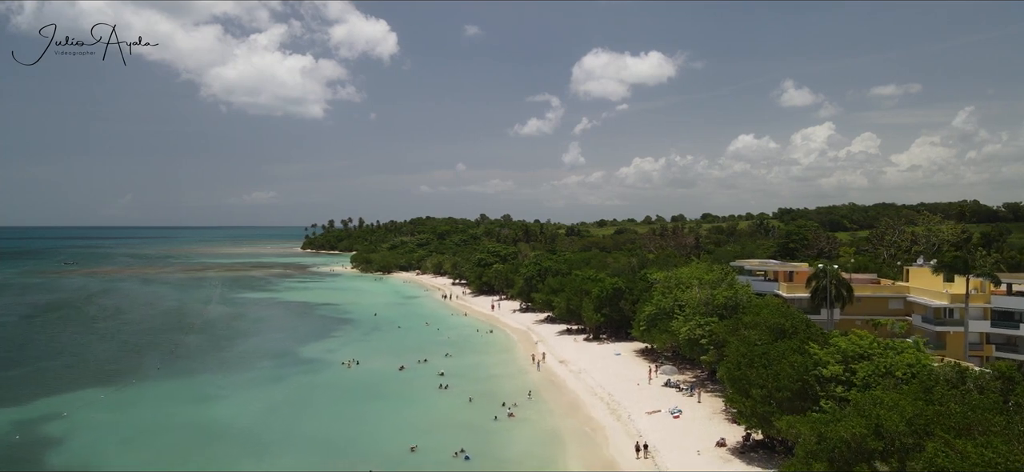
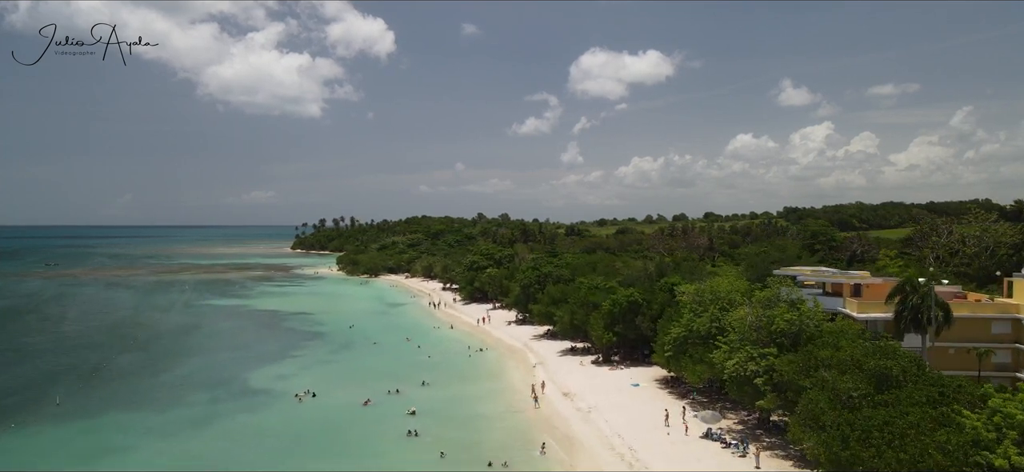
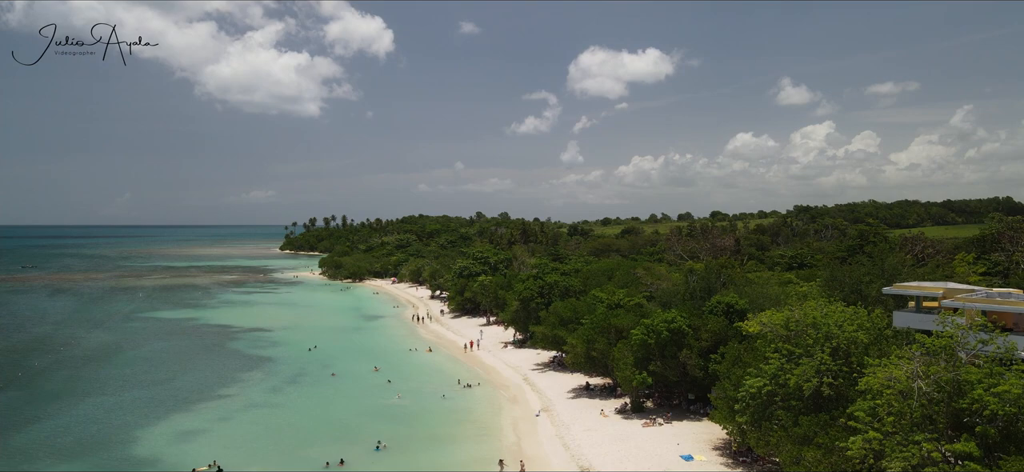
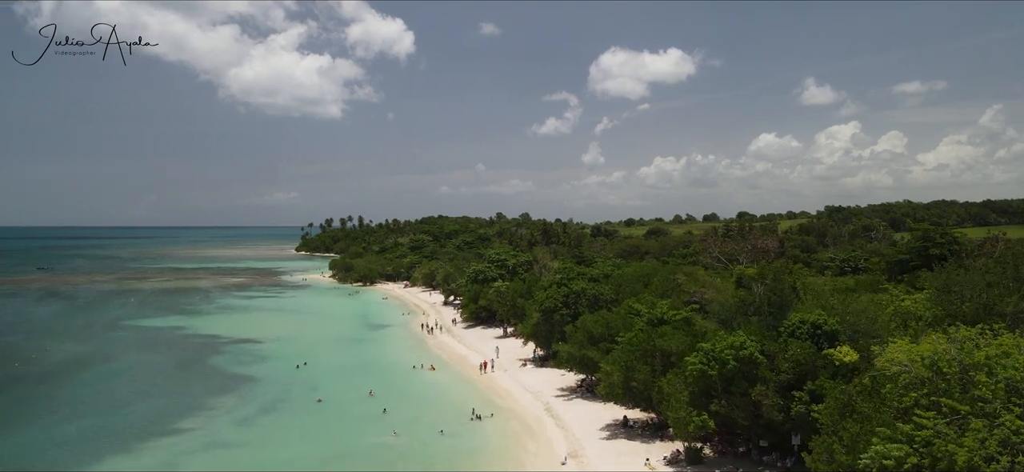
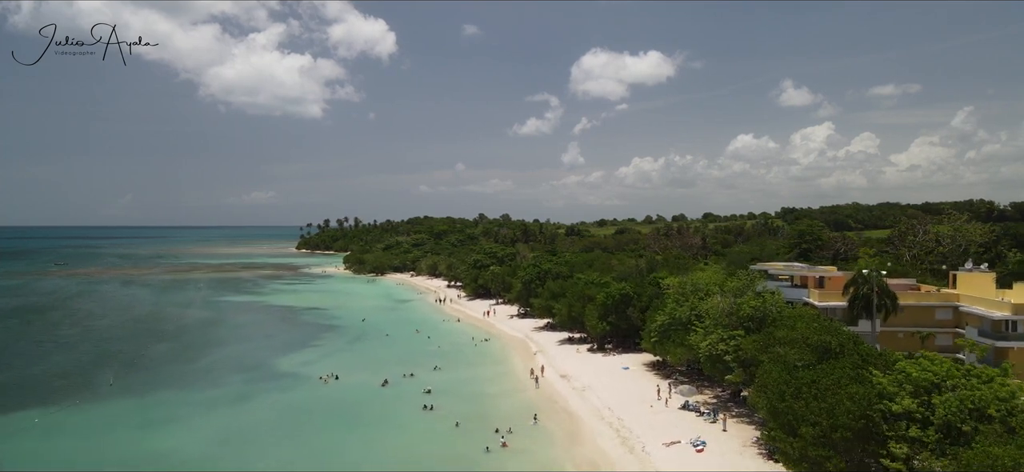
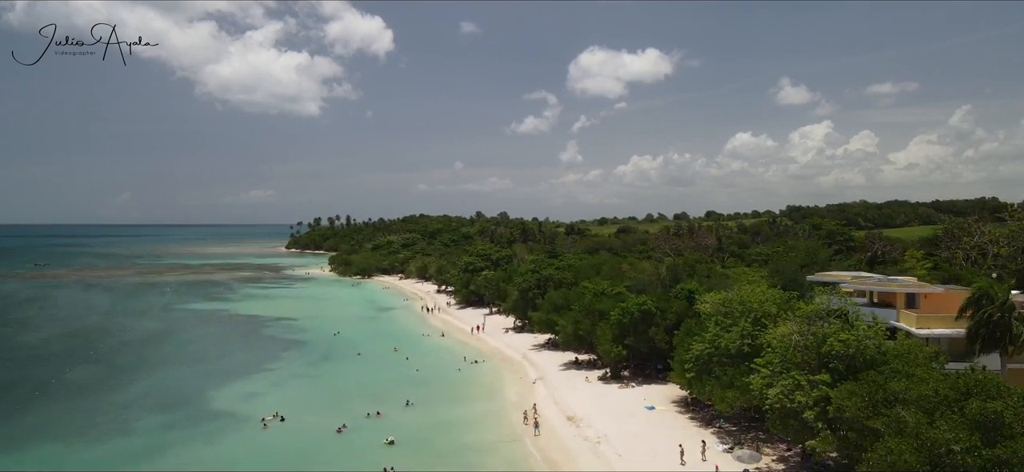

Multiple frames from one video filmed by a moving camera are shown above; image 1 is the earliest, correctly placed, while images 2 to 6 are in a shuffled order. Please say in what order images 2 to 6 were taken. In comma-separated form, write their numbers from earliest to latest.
5, 2, 6, 3, 4
